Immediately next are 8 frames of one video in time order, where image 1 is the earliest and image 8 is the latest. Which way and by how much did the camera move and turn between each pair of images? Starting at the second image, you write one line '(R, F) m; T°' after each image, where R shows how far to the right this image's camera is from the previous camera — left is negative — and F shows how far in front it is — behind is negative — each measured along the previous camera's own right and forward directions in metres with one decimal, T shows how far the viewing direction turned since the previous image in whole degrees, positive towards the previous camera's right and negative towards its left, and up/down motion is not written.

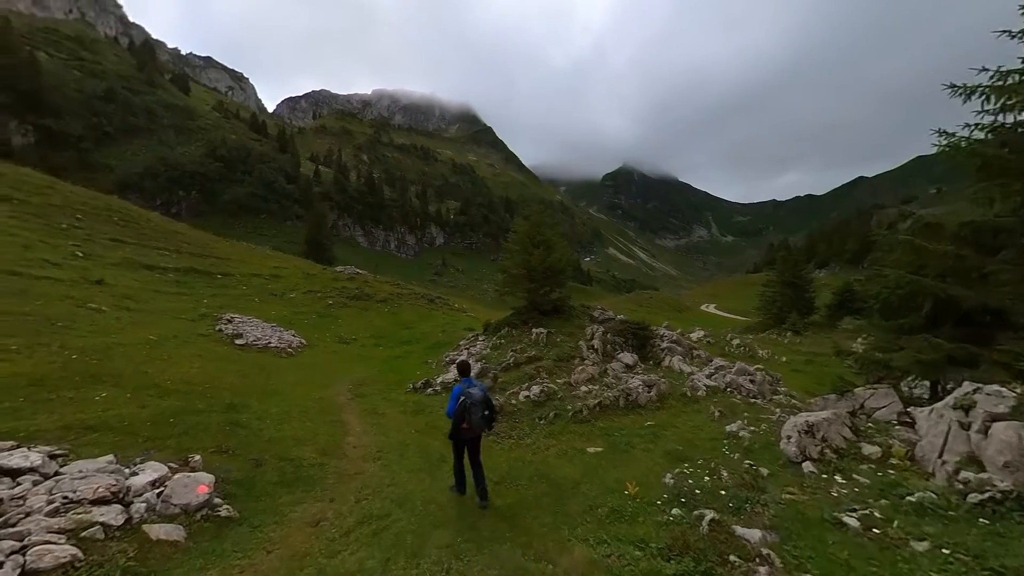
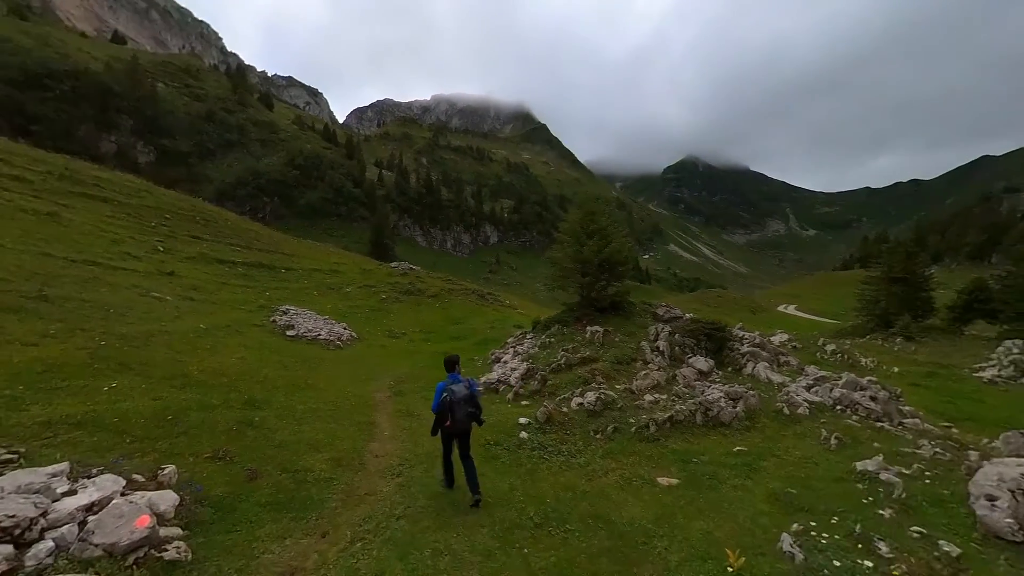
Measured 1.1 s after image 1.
(+0.2, +3.3) m; -9°
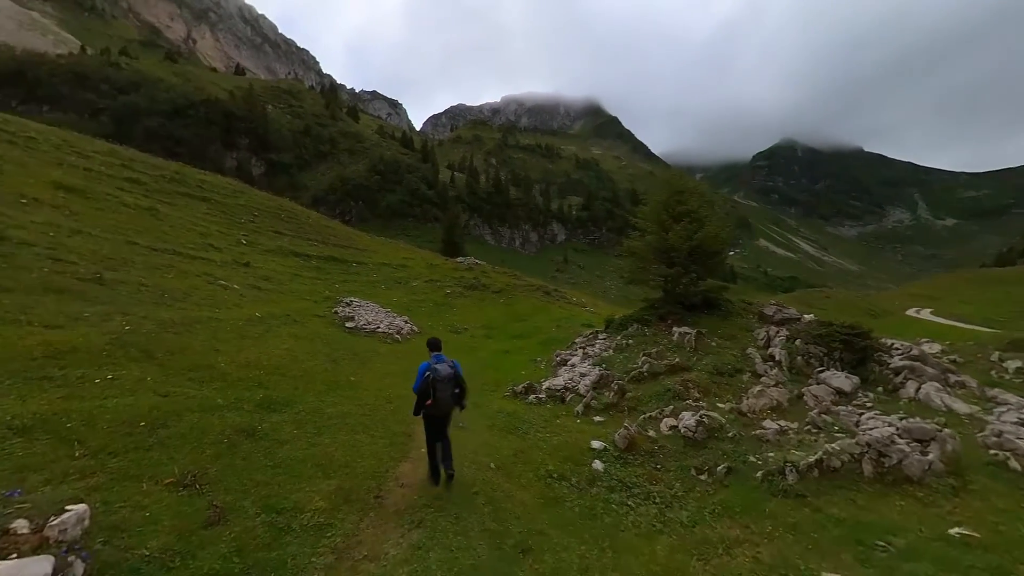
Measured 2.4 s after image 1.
(-0.1, +4.3) m; -11°
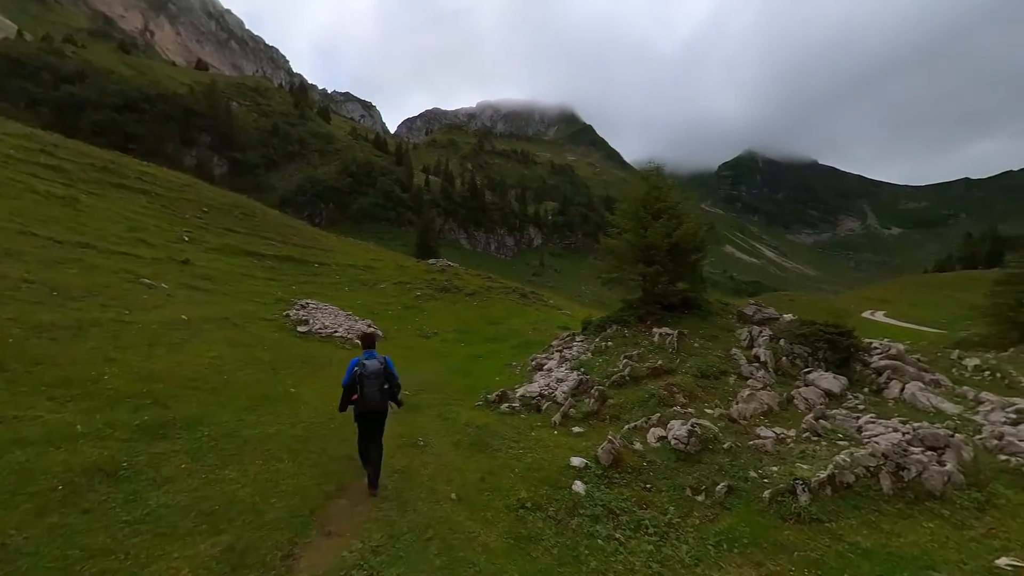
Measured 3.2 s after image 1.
(+0.4, +2.3) m; +4°
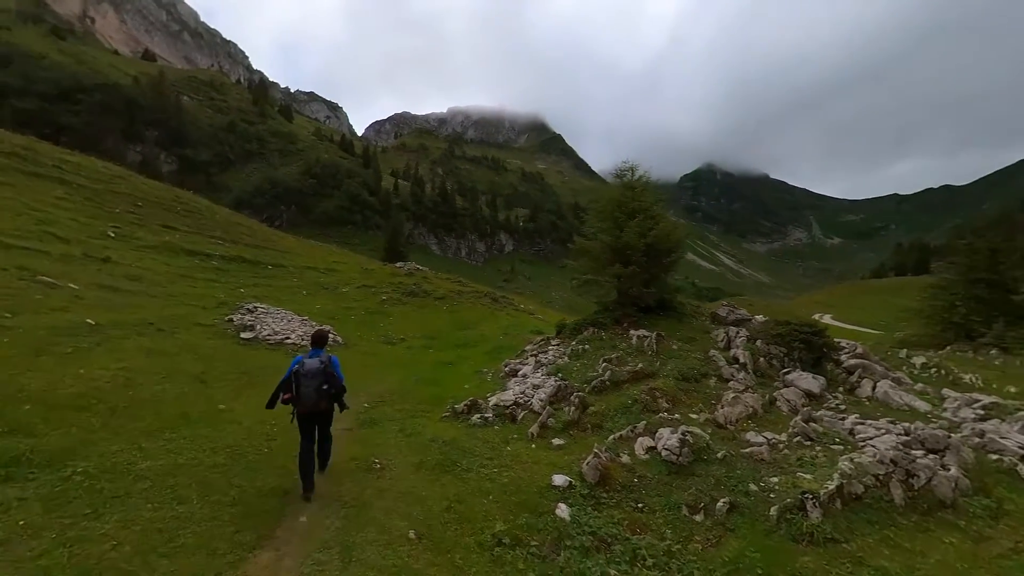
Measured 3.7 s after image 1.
(-0.1, +1.8) m; +5°
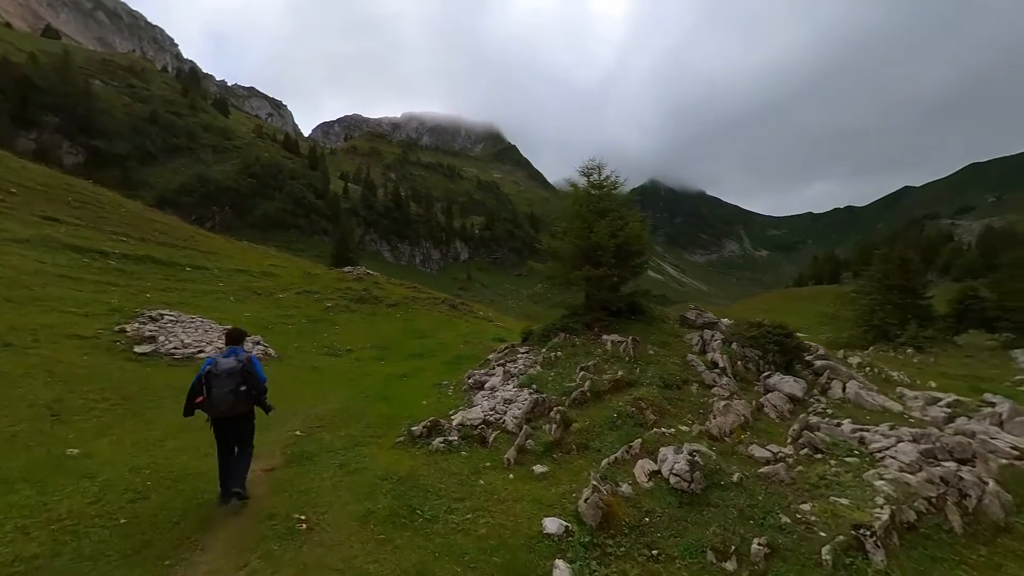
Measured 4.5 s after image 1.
(-0.6, +2.8) m; +7°
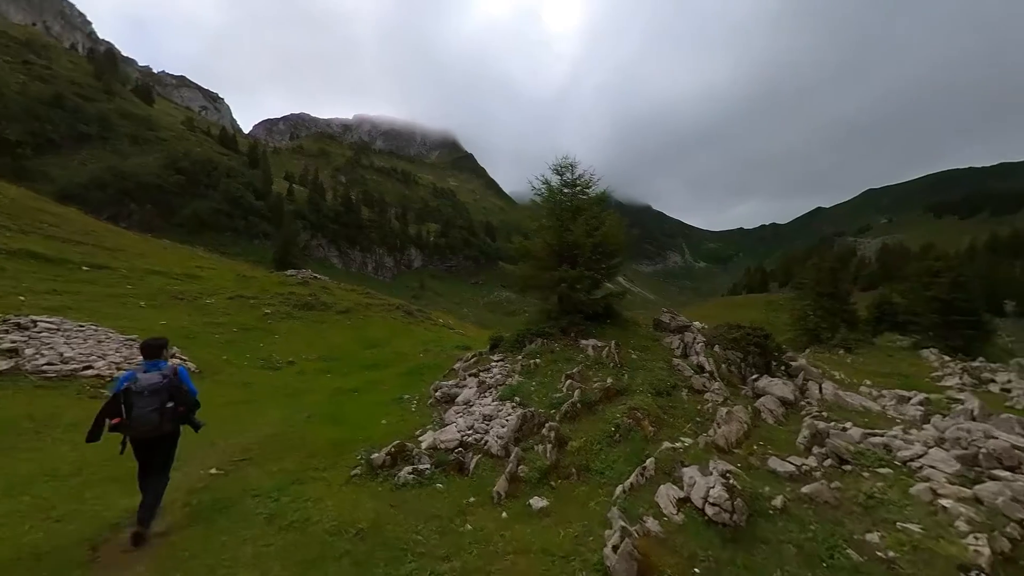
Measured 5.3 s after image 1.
(-1.1, +2.6) m; +7°
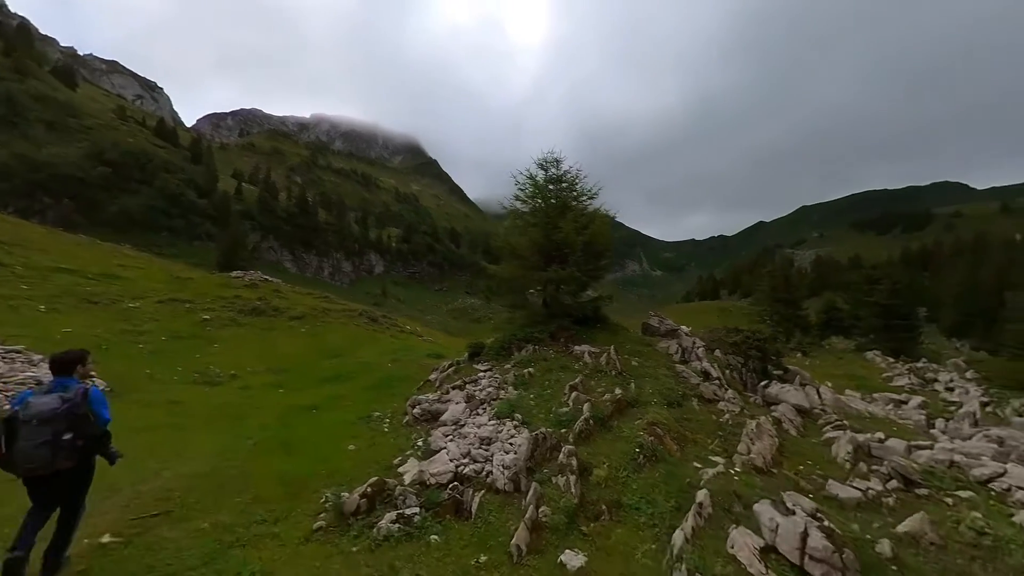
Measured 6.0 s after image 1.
(-1.5, +2.7) m; +6°
